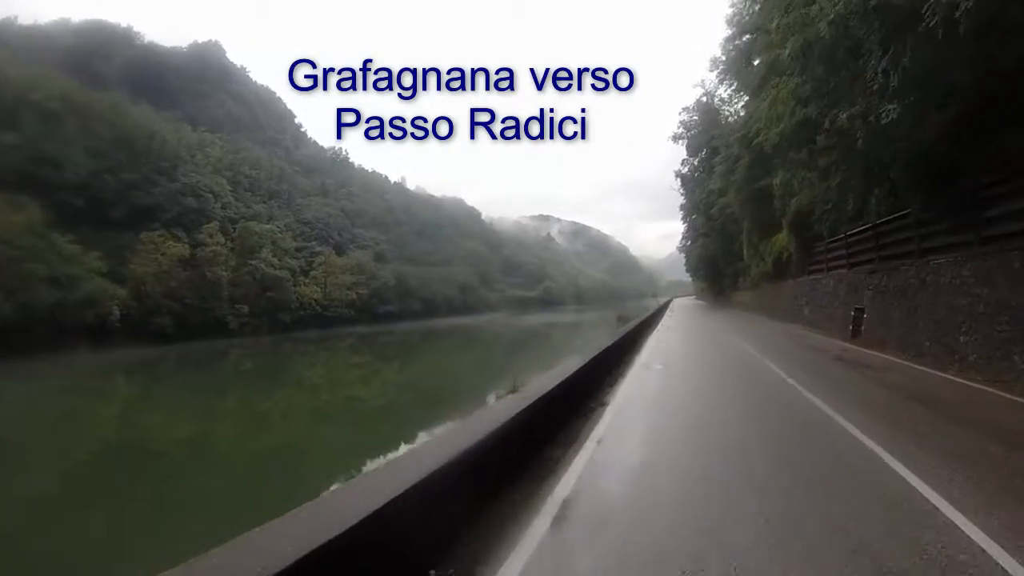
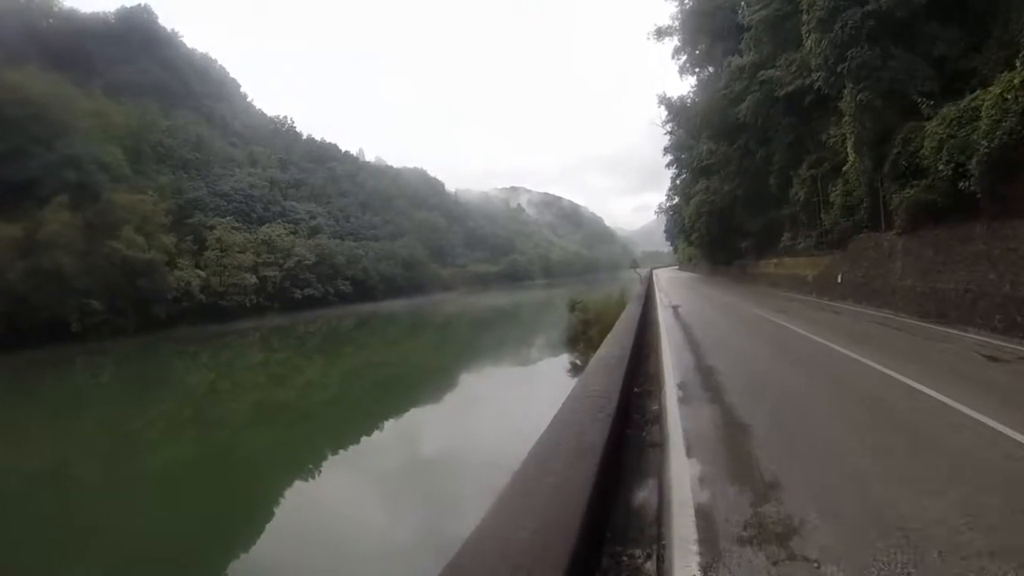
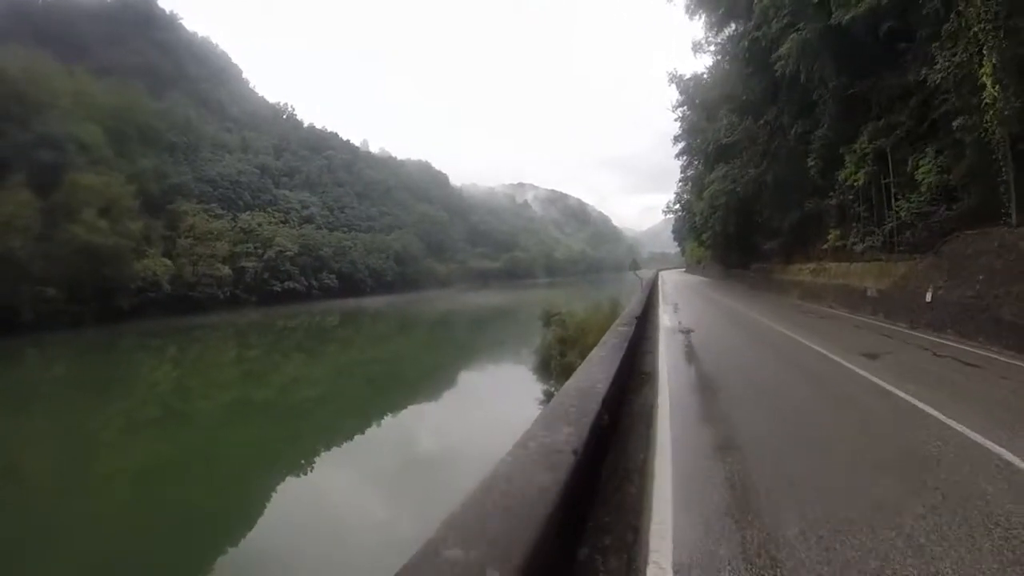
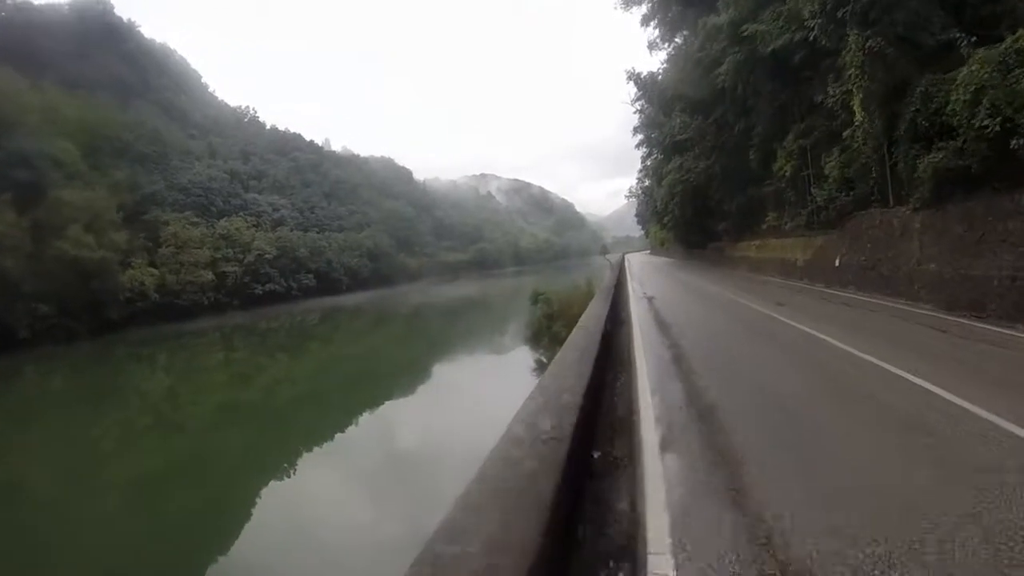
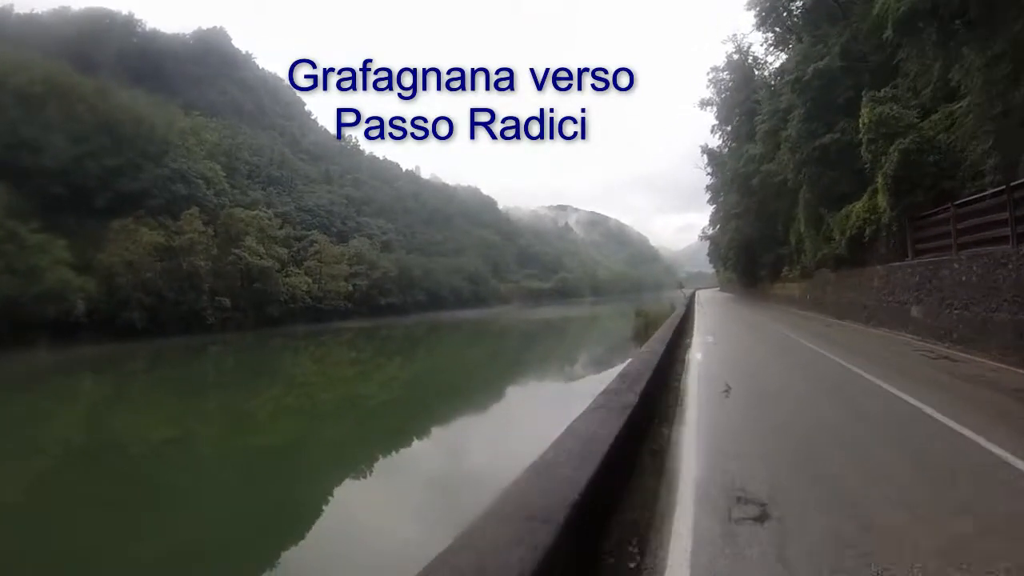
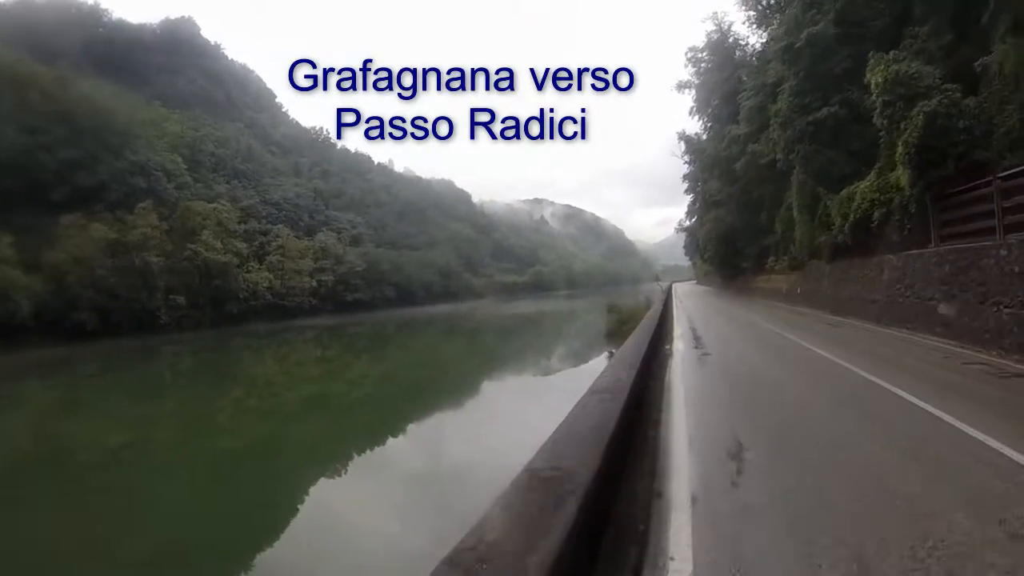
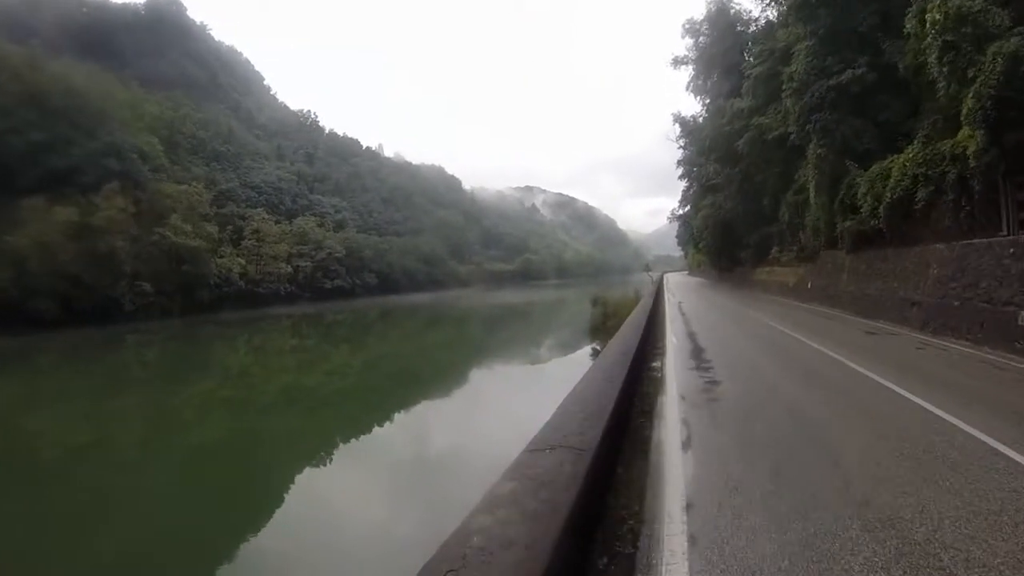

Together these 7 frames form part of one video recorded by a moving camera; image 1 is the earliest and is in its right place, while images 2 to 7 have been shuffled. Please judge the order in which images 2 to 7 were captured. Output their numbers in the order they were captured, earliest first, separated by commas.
5, 6, 7, 2, 4, 3
